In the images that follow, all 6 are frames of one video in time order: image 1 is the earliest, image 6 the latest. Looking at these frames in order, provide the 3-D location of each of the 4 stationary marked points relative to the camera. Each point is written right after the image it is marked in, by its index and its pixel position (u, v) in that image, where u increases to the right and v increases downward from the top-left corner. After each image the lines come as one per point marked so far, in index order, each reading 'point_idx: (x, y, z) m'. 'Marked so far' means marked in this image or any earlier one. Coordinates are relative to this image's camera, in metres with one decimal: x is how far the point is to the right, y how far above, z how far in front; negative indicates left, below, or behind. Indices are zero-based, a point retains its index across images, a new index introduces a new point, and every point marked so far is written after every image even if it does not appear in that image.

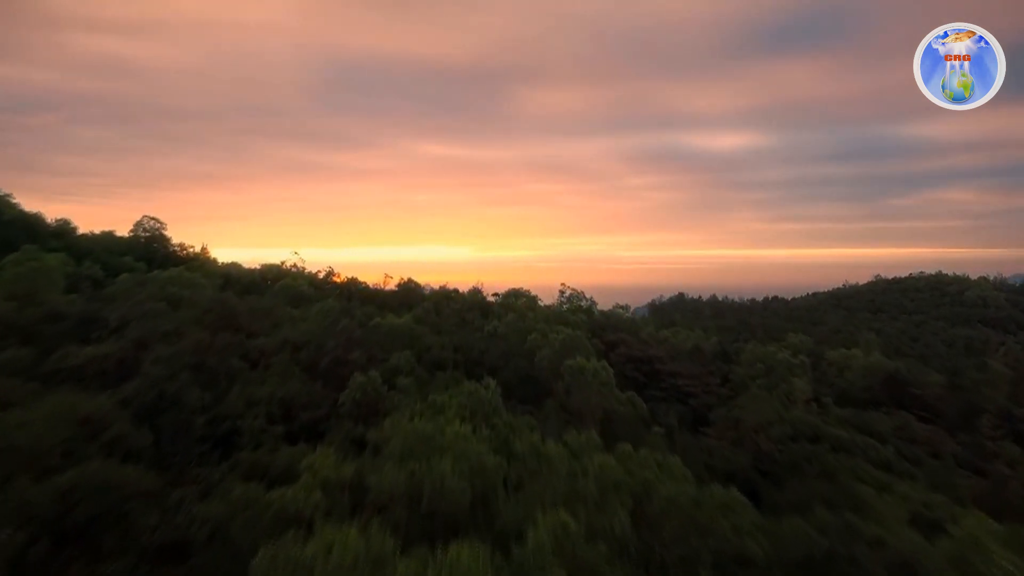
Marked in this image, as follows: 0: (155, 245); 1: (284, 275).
0: (-5.3, +0.7, +13.5) m
1: (-4.0, +0.2, +15.7) m
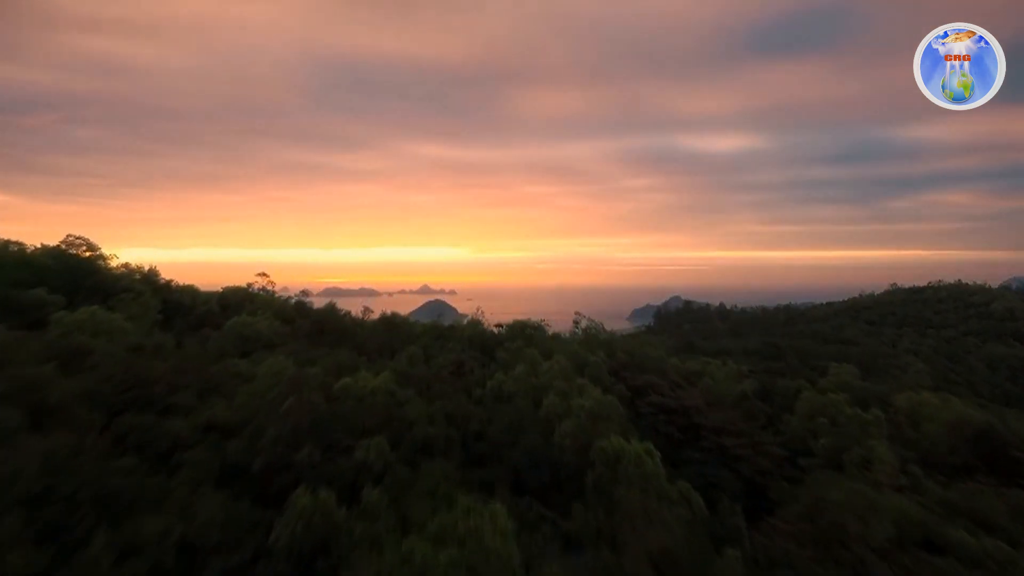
0: (-5.2, +0.2, +11.1) m
1: (-3.9, -0.2, +13.3) m
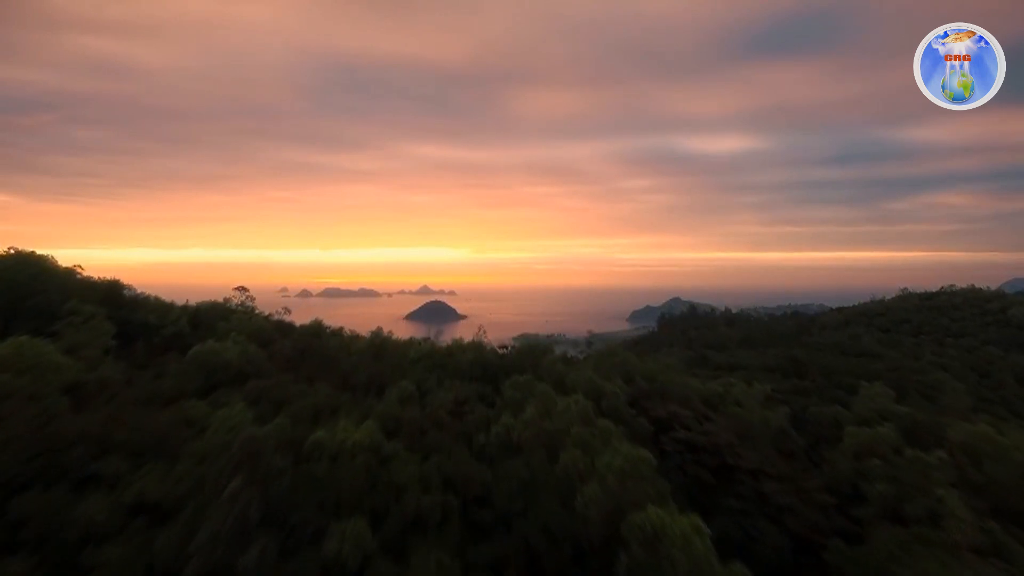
0: (-5.1, 0.0, +9.7) m
1: (-3.8, -0.4, +11.9) m
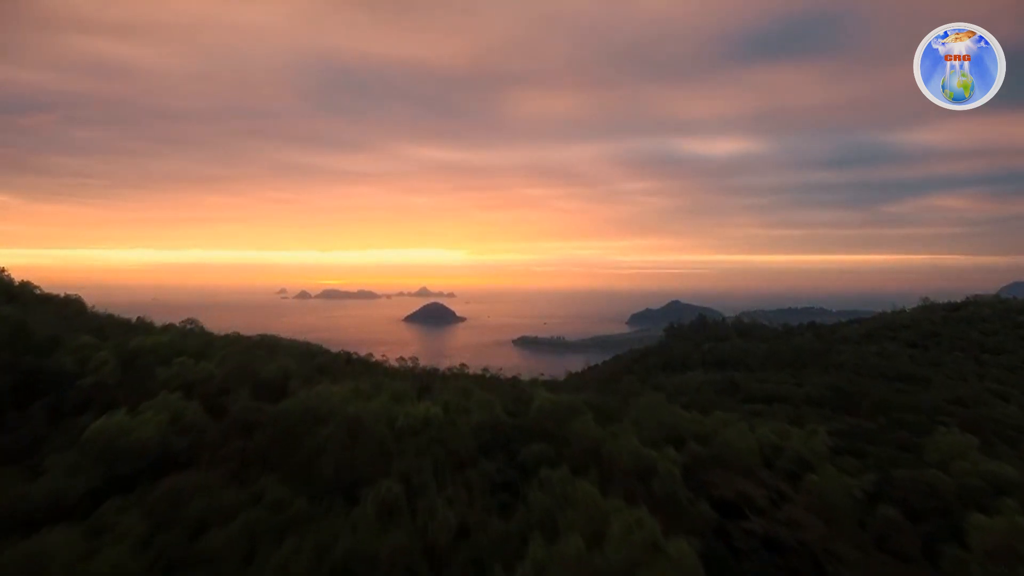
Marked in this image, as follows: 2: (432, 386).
0: (-5.0, -0.3, +7.2) m
1: (-3.7, -0.8, +9.4) m
2: (-1.0, -1.2, +11.1) m
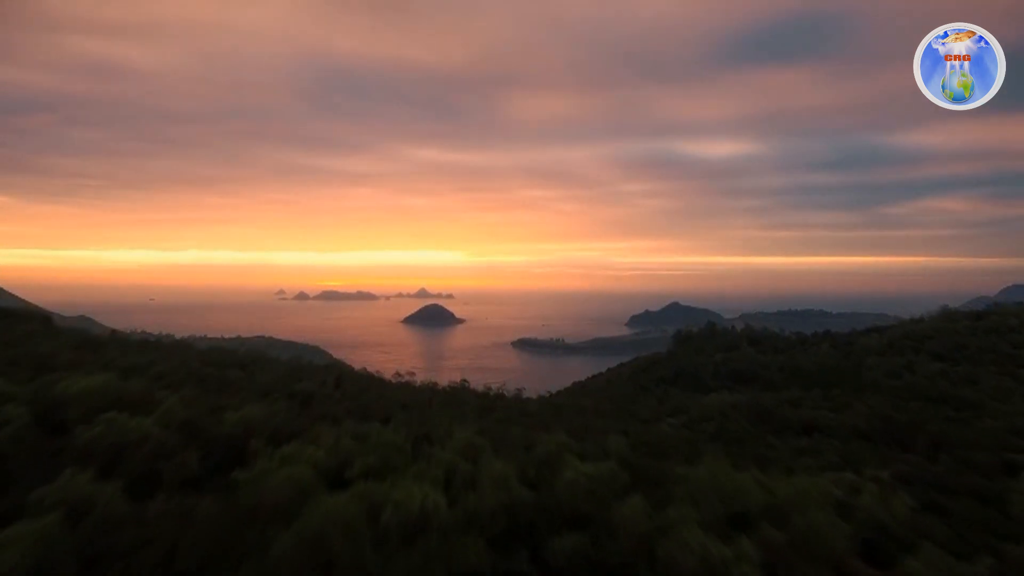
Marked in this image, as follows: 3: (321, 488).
0: (-4.8, -0.6, +5.2) m
1: (-3.5, -1.1, +7.4) m
2: (-0.8, -1.5, +9.1) m
3: (-1.4, -1.3, +6.4) m
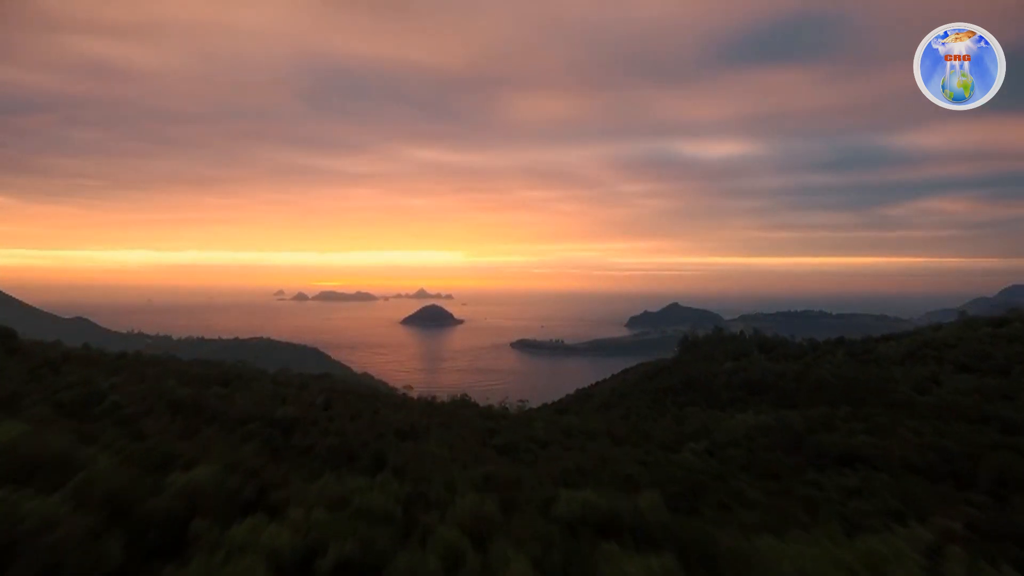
0: (-4.7, -0.8, +3.5) m
1: (-3.4, -1.3, +5.7) m
2: (-0.7, -1.7, +7.4) m
3: (-1.2, -1.5, +4.6) m
